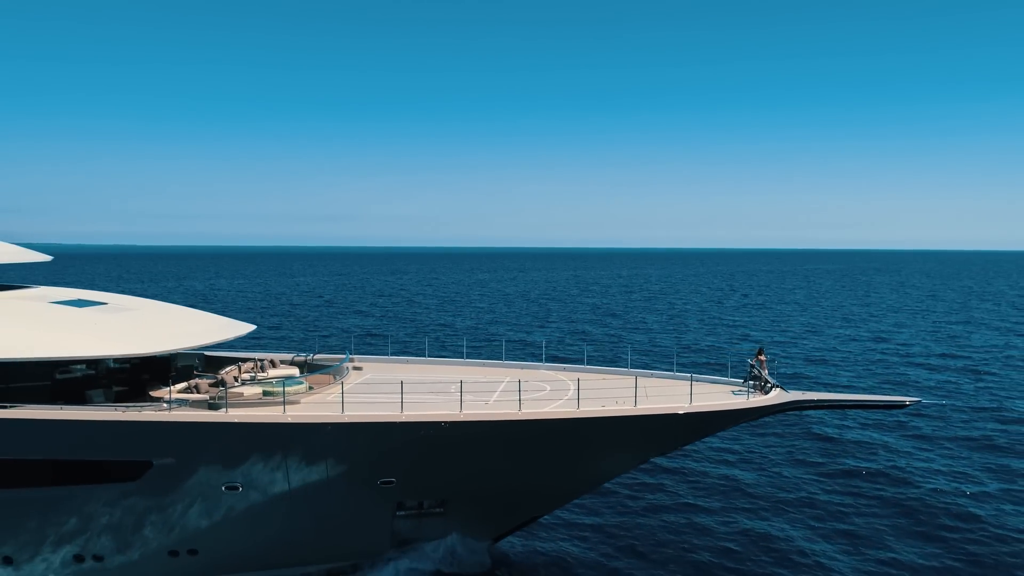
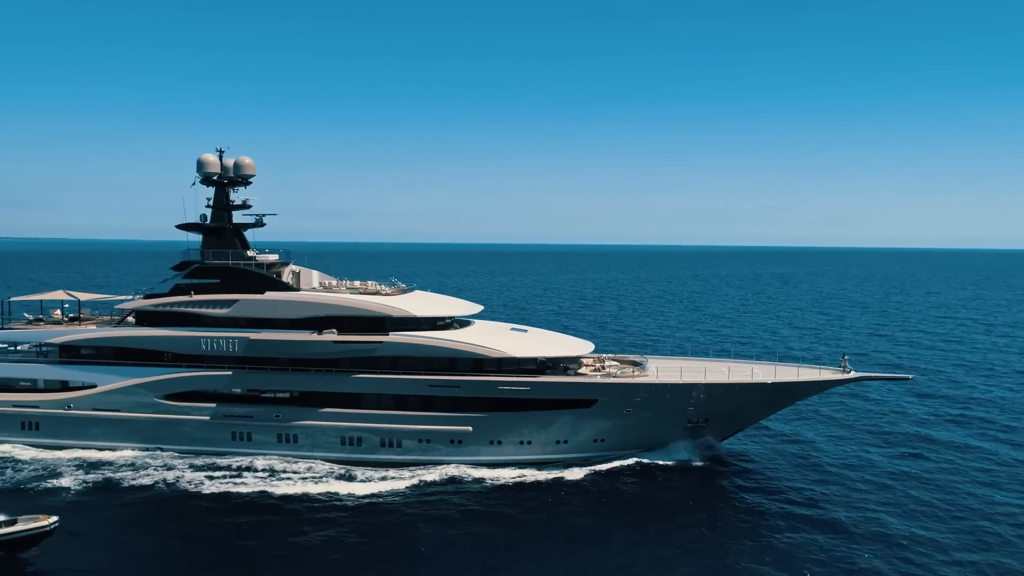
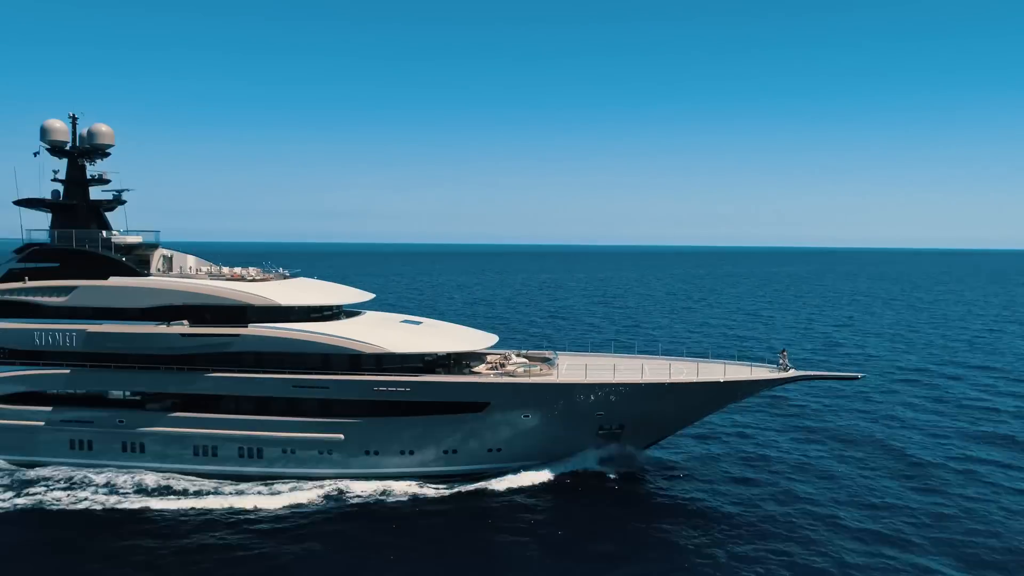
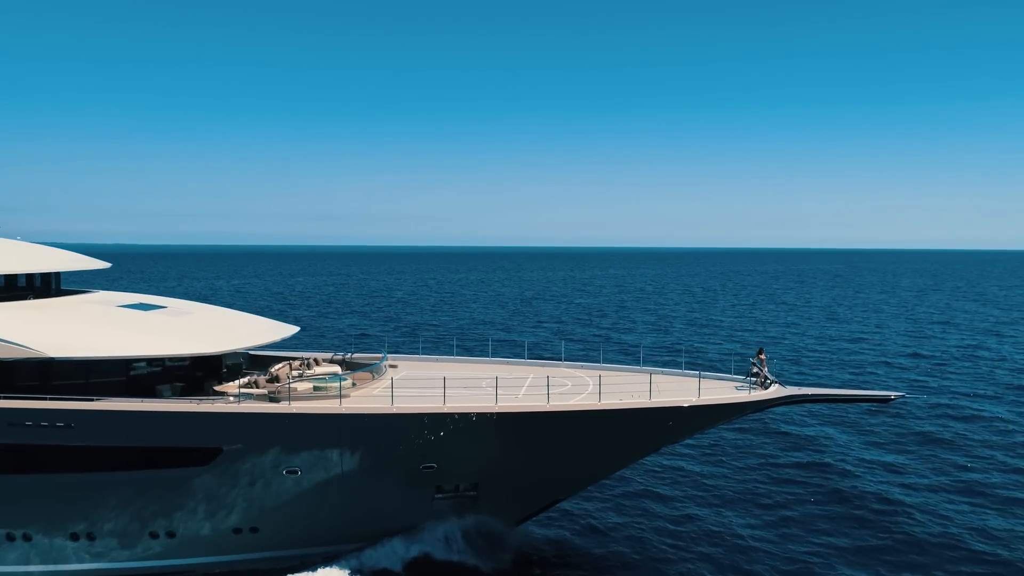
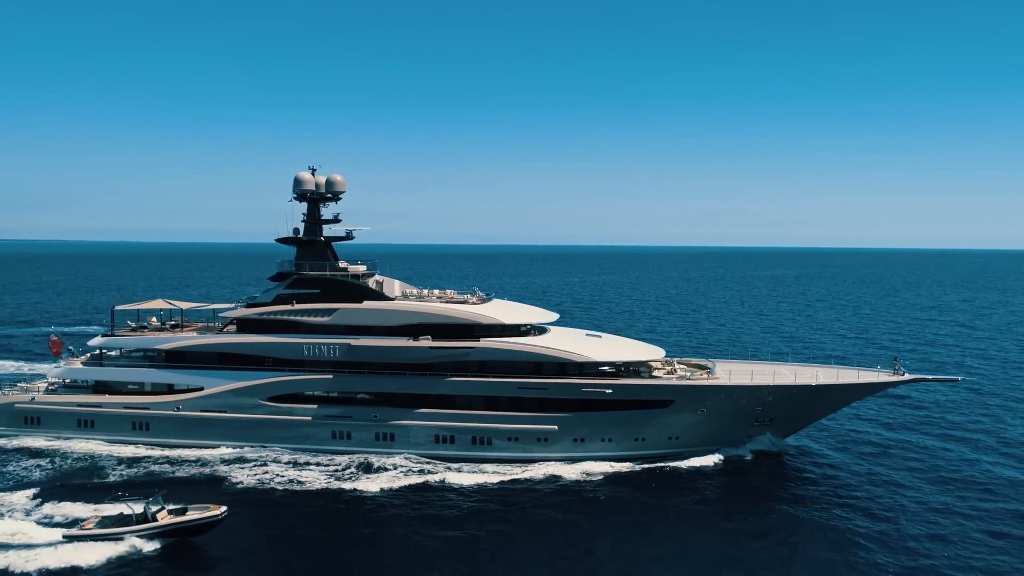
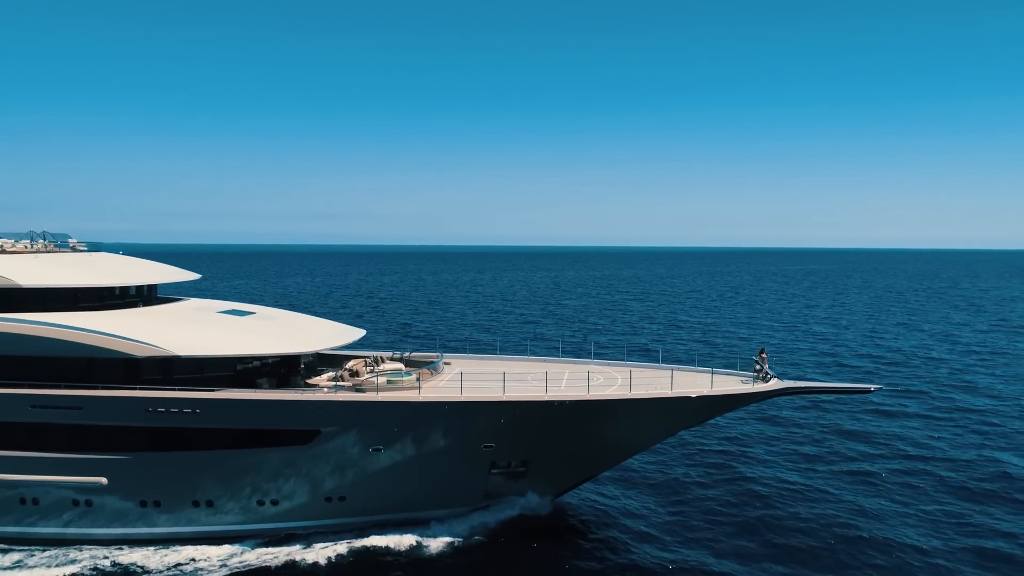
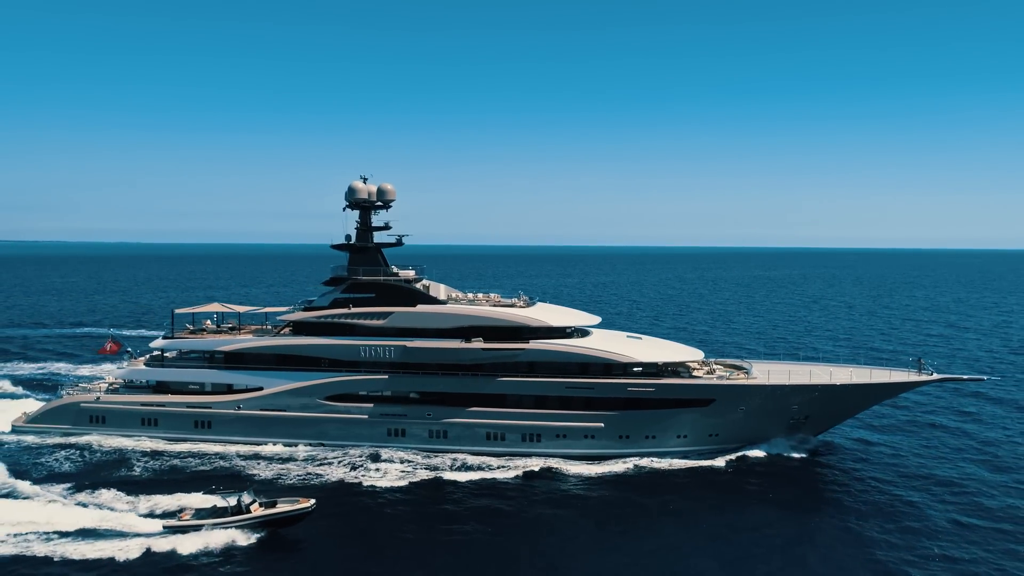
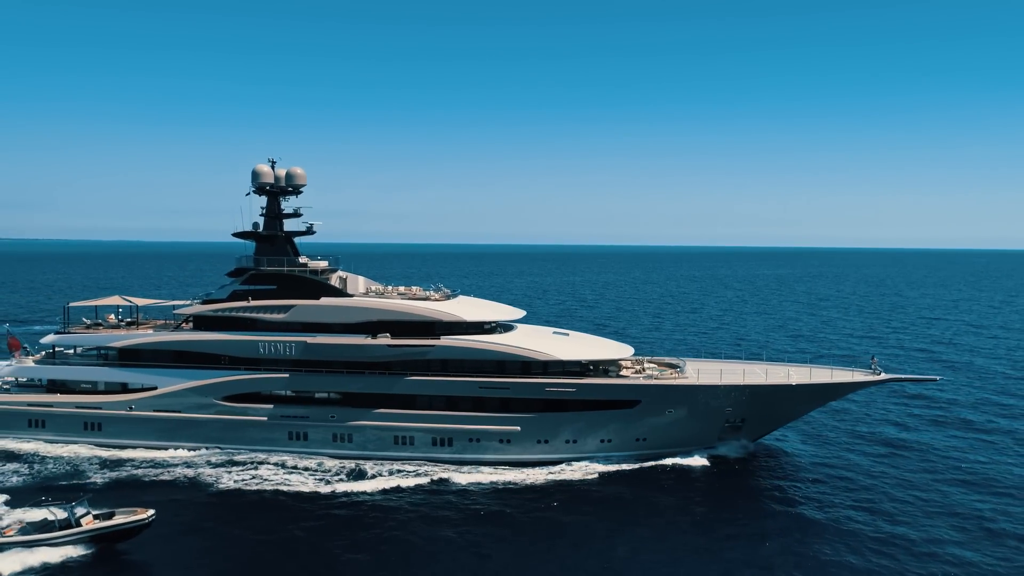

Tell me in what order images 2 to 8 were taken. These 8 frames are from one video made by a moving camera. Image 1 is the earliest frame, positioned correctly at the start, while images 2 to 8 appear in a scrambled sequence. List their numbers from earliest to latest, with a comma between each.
4, 6, 3, 2, 8, 5, 7
